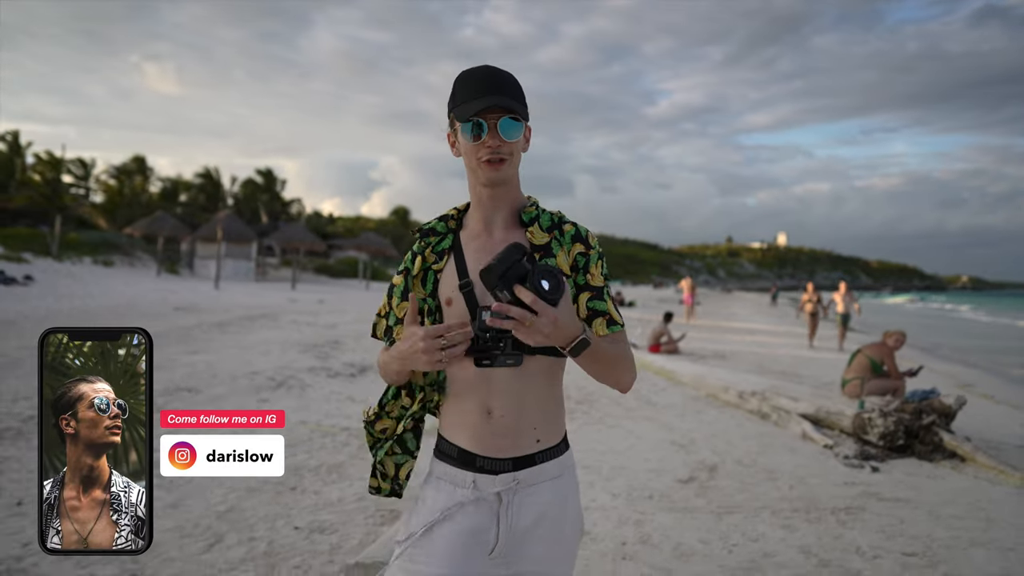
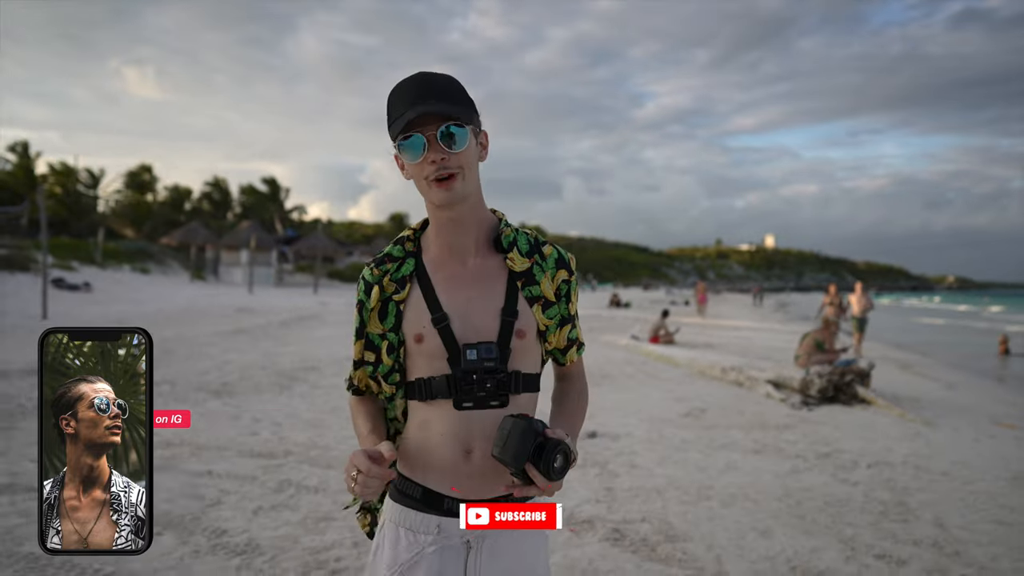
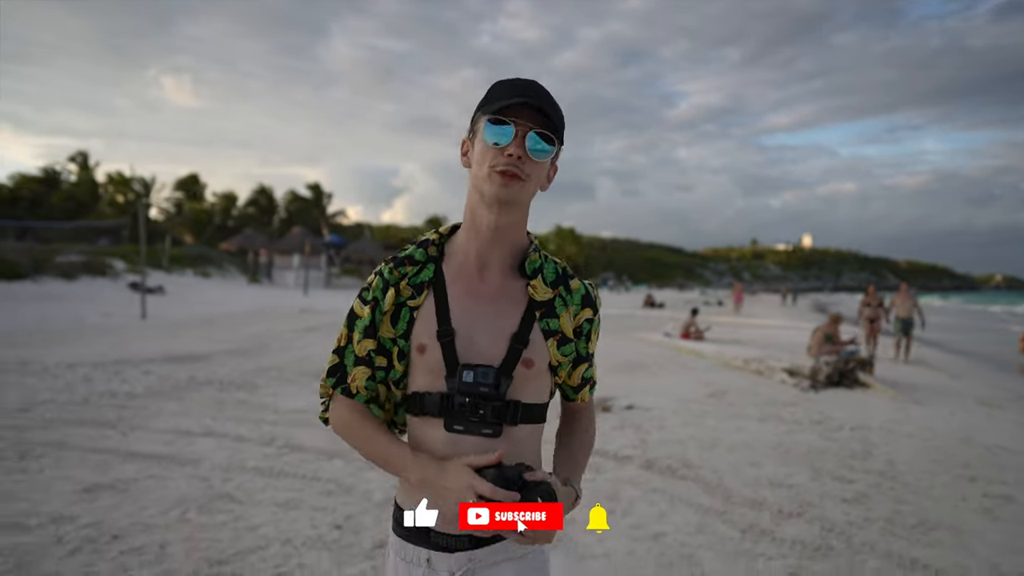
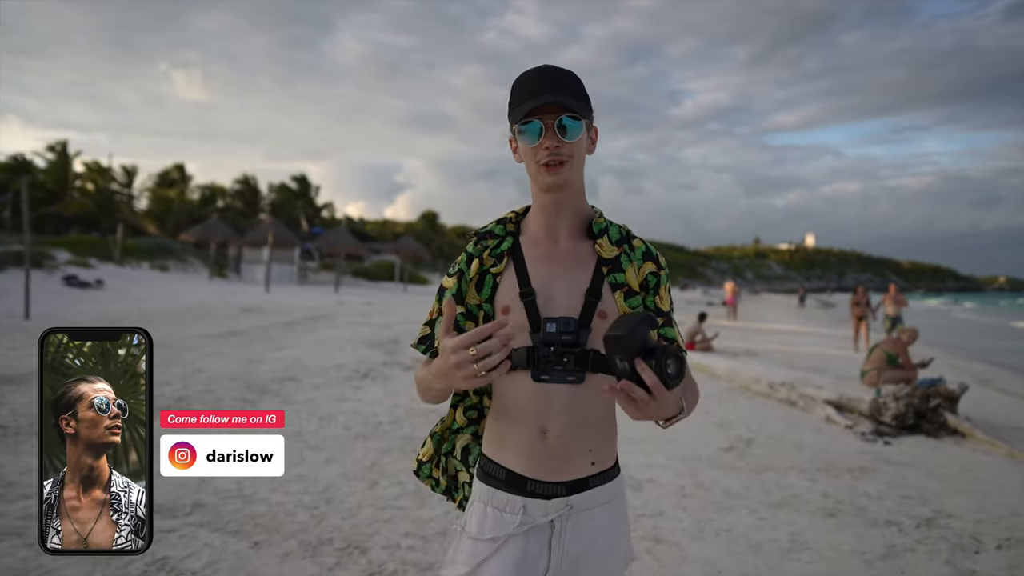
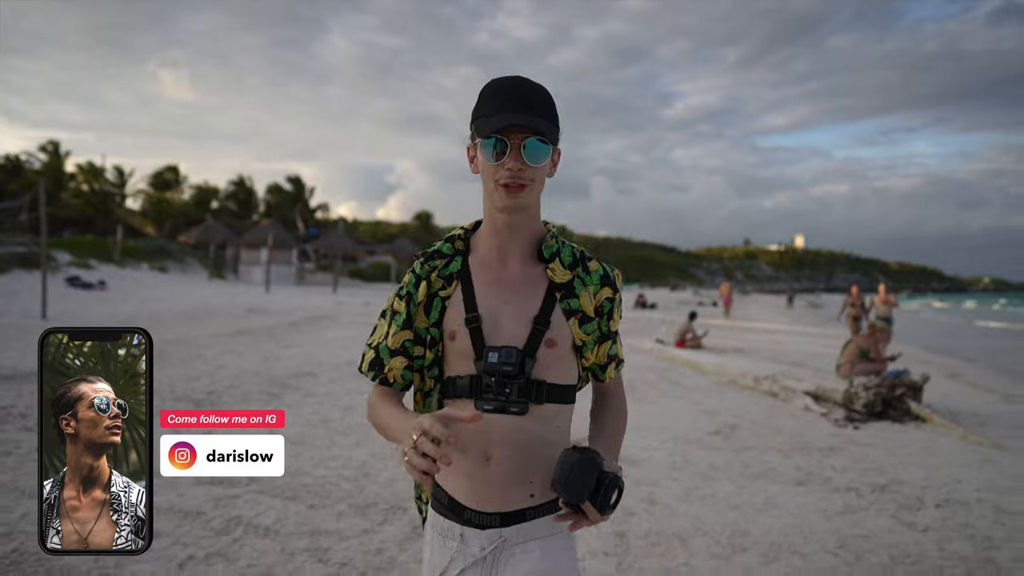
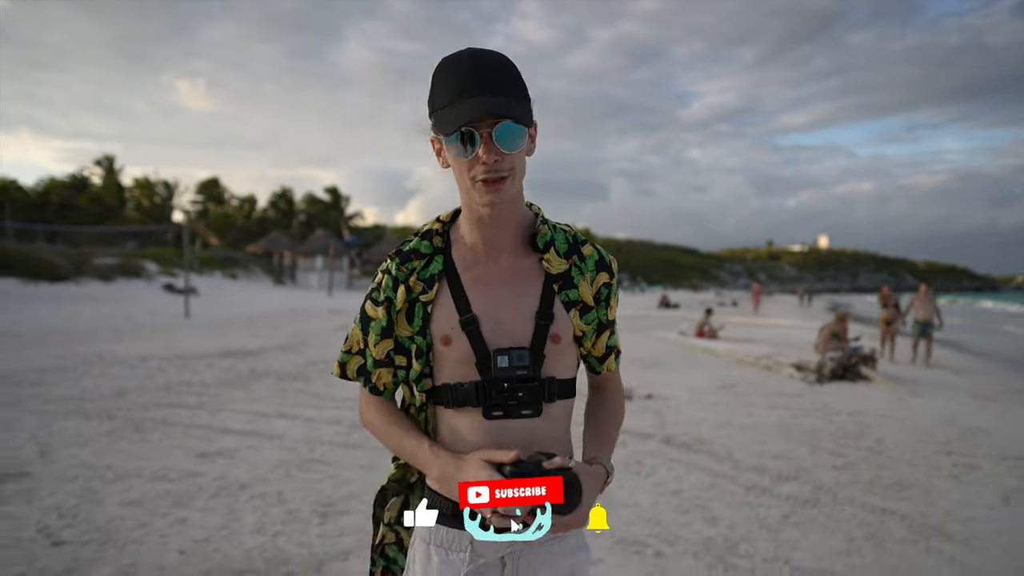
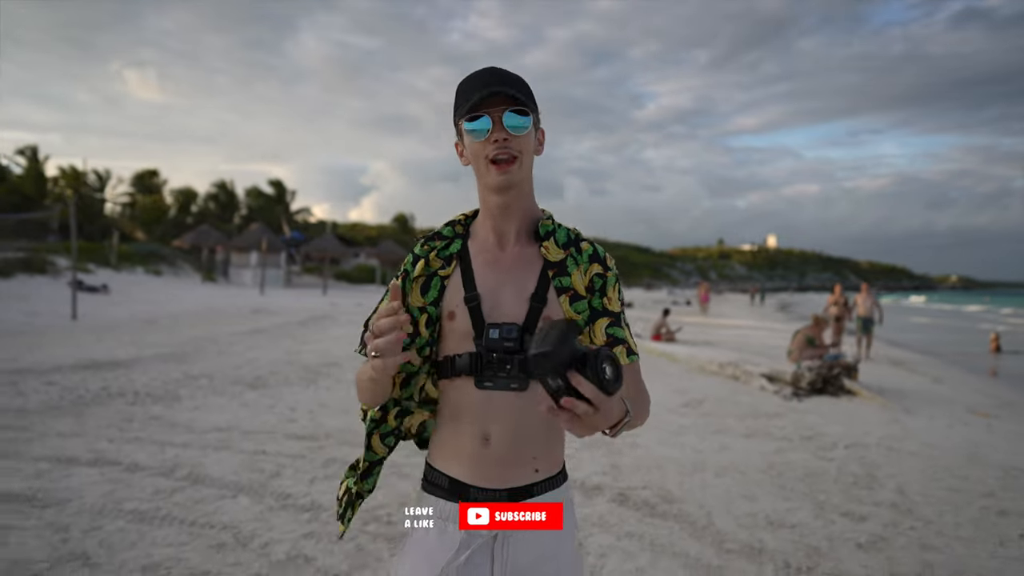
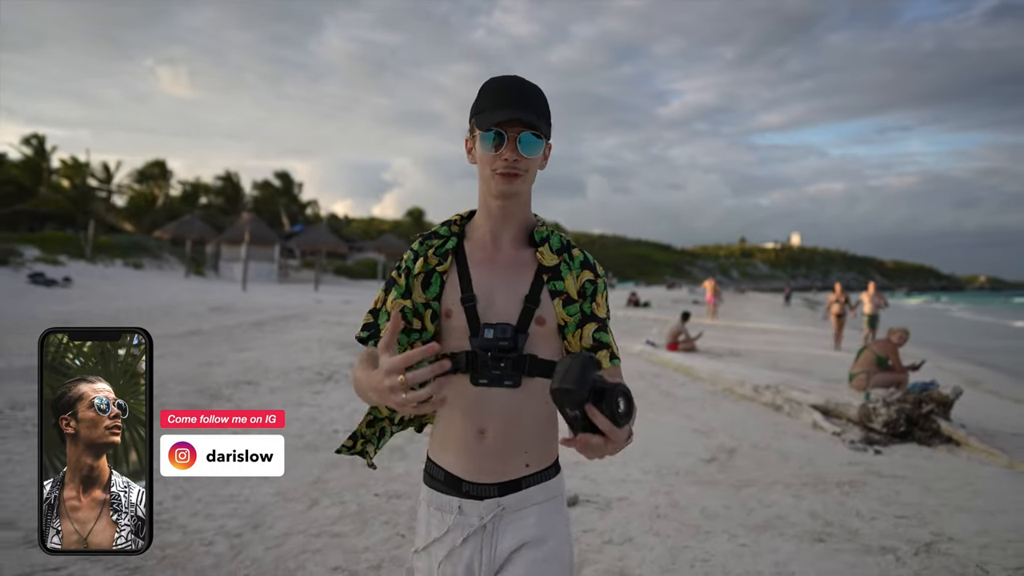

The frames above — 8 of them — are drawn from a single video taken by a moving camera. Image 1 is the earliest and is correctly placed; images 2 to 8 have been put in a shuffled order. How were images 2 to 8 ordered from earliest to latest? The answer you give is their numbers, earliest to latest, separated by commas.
8, 4, 5, 2, 7, 3, 6
